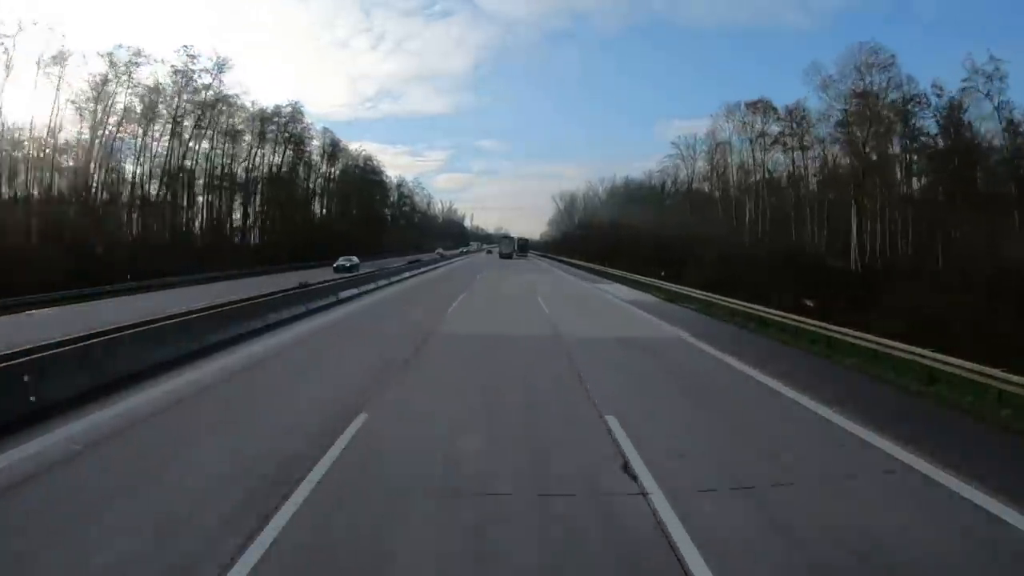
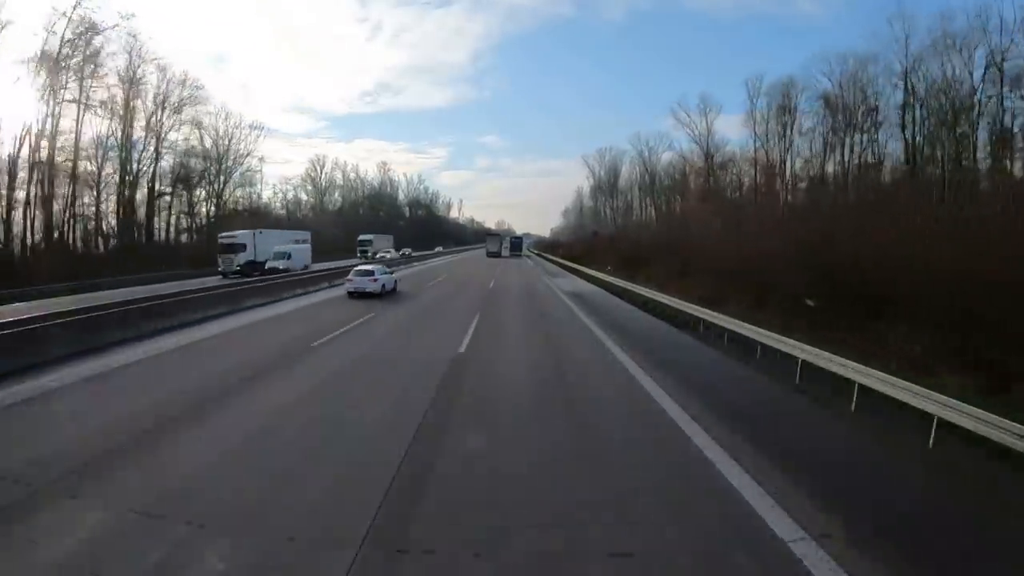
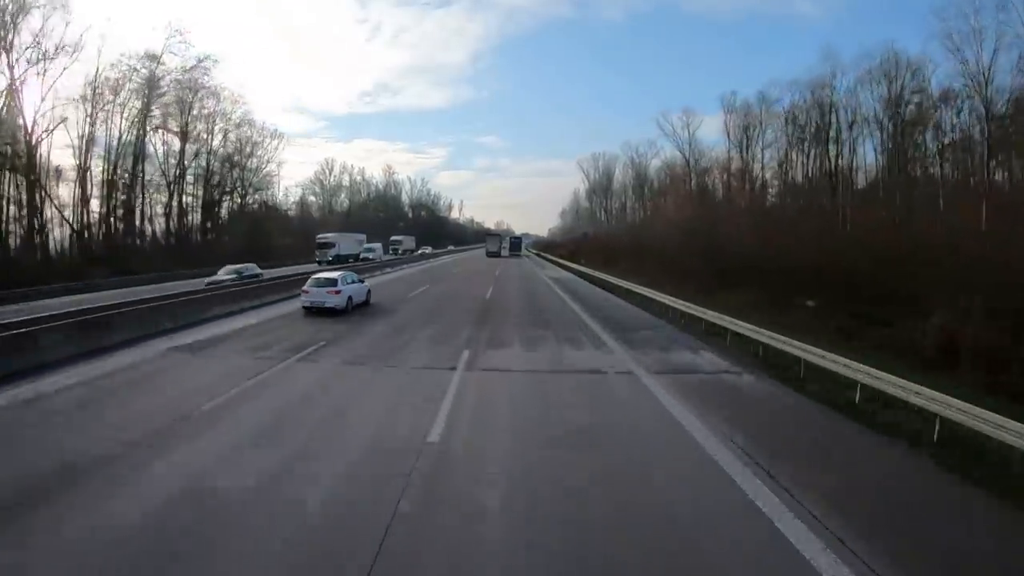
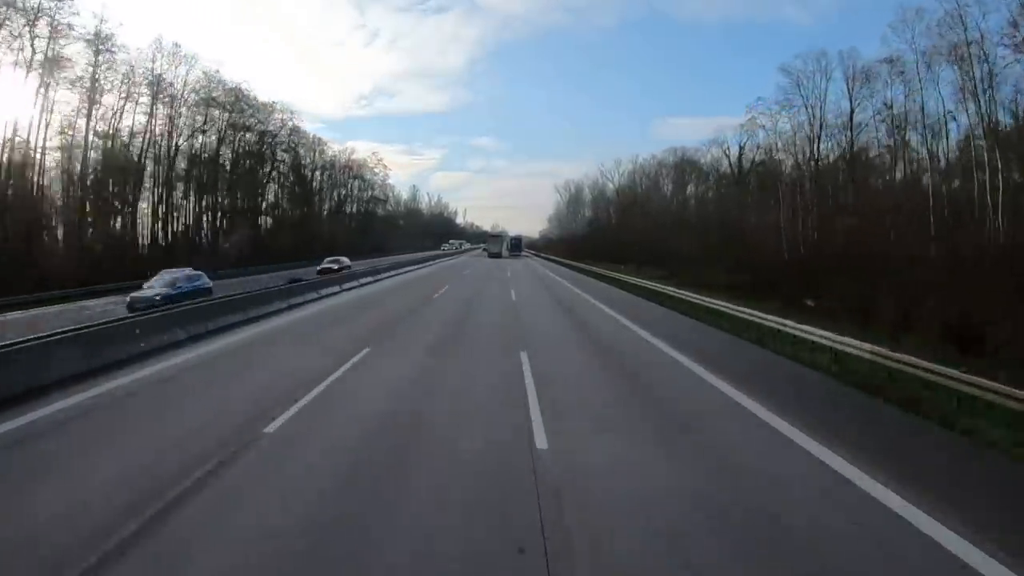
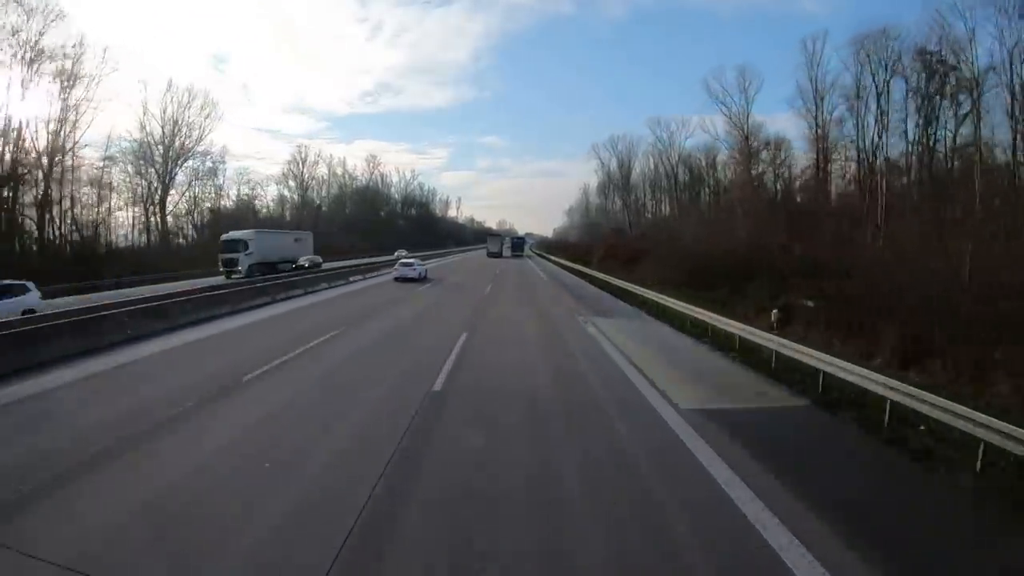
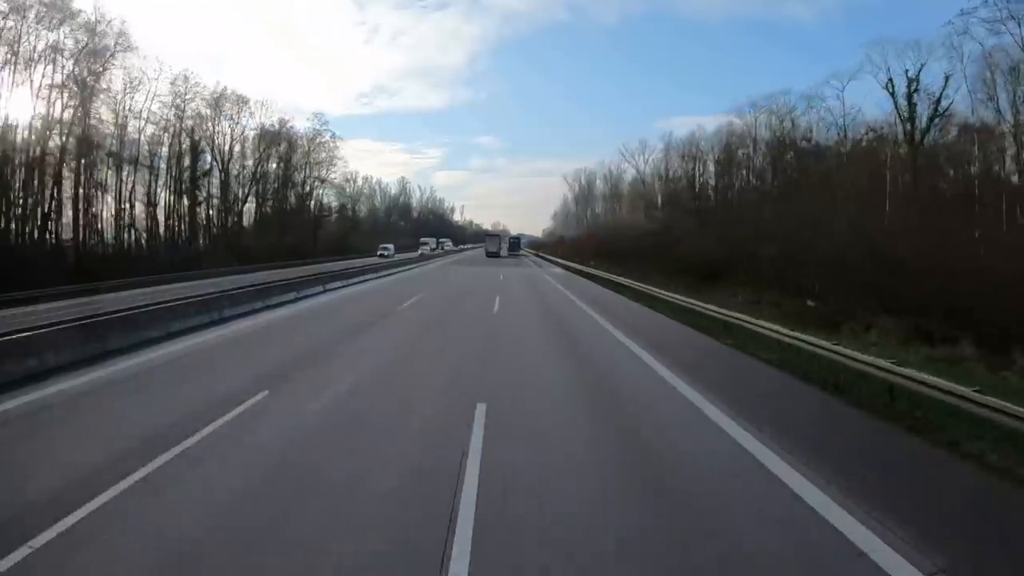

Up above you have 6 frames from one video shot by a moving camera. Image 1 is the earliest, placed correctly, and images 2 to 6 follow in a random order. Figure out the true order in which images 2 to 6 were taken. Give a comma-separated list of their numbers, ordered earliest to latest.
4, 6, 3, 2, 5
